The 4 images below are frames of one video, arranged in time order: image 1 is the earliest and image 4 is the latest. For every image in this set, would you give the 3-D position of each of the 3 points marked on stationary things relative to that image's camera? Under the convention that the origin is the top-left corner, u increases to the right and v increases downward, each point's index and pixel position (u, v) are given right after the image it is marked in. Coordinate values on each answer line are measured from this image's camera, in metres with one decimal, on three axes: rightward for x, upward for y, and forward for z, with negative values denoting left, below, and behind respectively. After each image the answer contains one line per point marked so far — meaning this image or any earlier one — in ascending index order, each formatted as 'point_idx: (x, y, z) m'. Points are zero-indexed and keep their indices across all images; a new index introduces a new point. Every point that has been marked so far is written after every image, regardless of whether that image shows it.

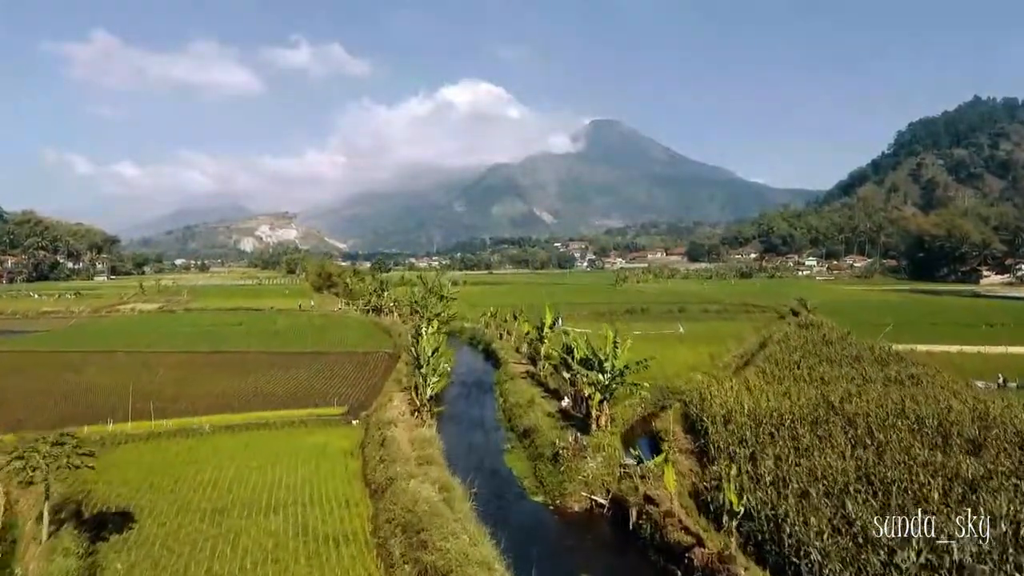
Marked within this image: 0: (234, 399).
0: (-6.9, -2.8, +16.4) m
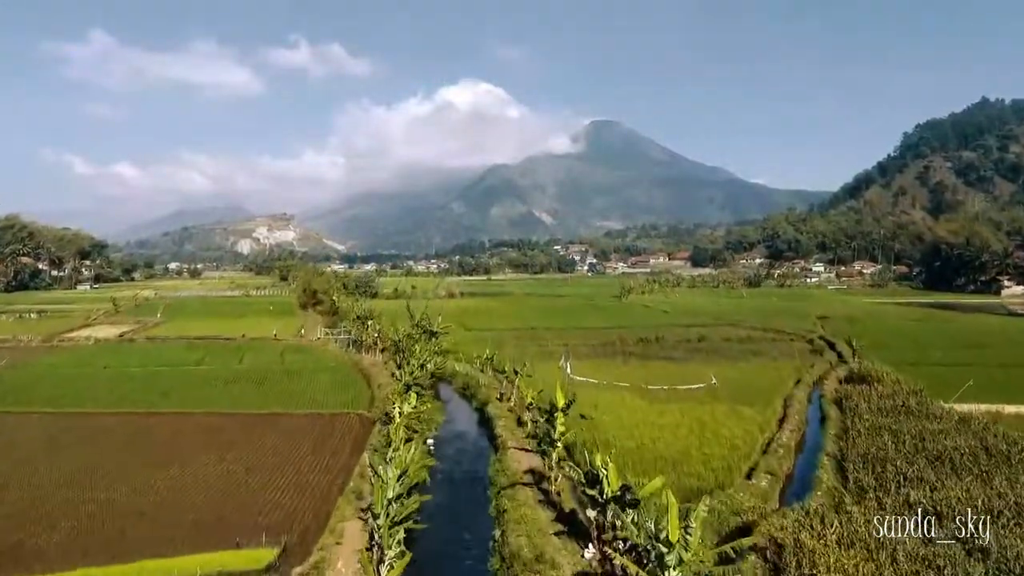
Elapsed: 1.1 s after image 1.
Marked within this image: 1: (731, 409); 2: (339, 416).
0: (-6.9, -4.1, +12.3) m
1: (+6.1, -3.4, +18.5) m
2: (-5.0, -3.7, +19.3) m
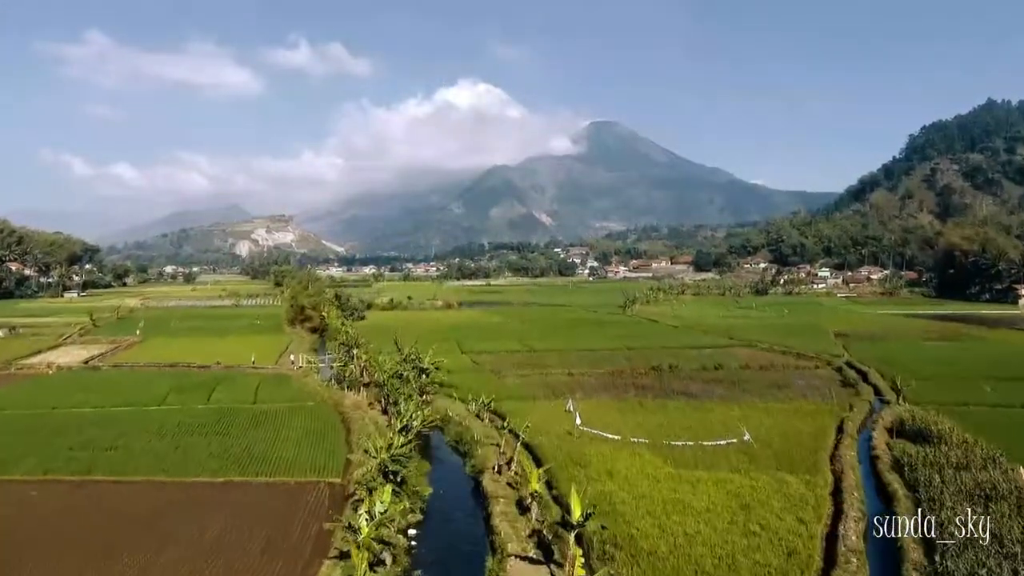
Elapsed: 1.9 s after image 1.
0: (-6.9, -5.2, +9.3) m
1: (+6.1, -4.5, +15.5) m
2: (-5.0, -4.8, +16.3) m
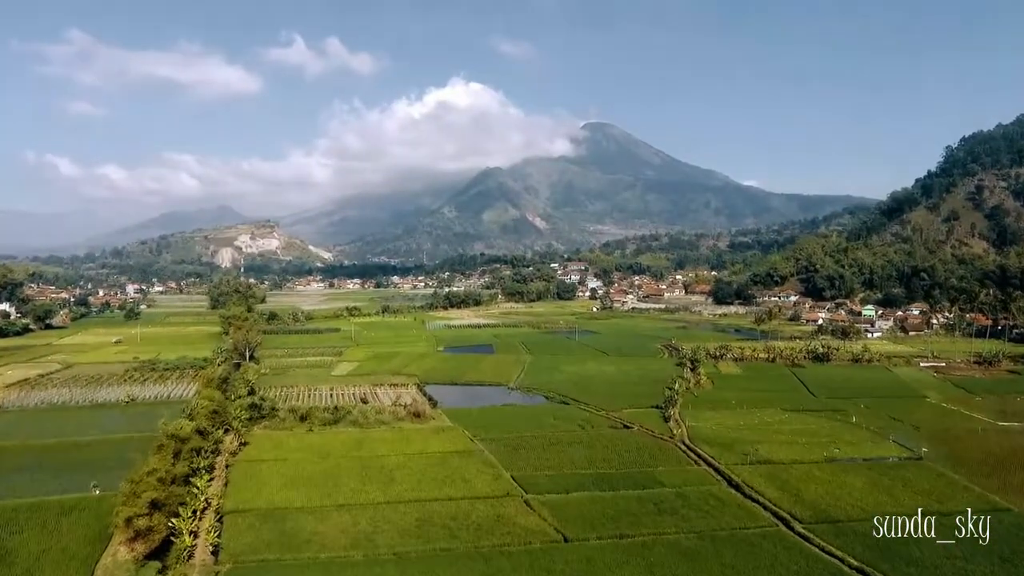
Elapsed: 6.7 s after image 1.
0: (-6.6, -13.2, -12.6) m
1: (+6.4, -12.5, -6.3) m
2: (-4.8, -12.8, -5.6) m
